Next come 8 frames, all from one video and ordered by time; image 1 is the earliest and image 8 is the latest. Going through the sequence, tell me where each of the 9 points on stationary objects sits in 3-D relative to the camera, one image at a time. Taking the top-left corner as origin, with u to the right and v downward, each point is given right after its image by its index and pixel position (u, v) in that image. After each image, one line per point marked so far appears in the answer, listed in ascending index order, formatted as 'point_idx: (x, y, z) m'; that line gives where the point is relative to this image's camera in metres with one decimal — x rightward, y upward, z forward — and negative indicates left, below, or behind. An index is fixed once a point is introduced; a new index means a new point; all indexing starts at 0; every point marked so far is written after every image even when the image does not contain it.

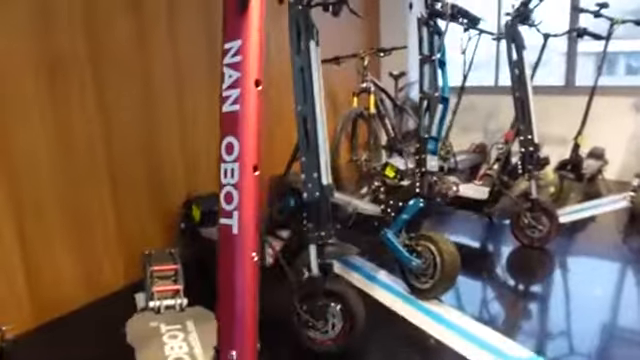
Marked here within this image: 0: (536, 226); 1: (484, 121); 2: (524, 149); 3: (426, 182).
0: (+1.5, -0.3, +3.5) m
1: (+1.9, +0.7, +5.8) m
2: (+1.4, +0.2, +3.5) m
3: (+0.6, 0.0, +3.0) m
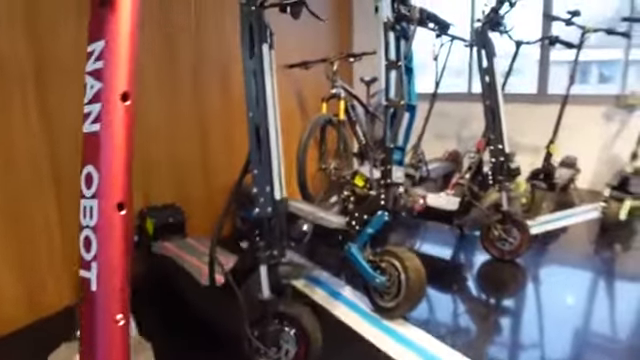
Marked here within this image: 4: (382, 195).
0: (+1.3, -0.4, +3.4) m
1: (+1.6, +0.6, +5.7) m
2: (+1.2, +0.1, +3.4) m
3: (+0.4, -0.1, +2.8) m
4: (+0.4, -0.1, +2.8) m
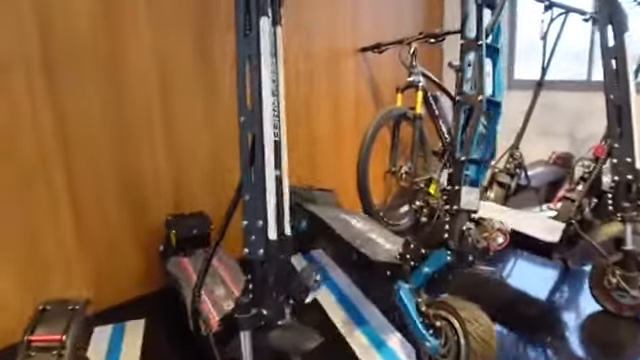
0: (+1.5, -0.5, +2.5) m
1: (+2.3, +0.5, +4.6) m
2: (+1.5, 0.0, +2.4) m
3: (+0.6, -0.2, +2.1) m
4: (+0.5, -0.2, +2.1) m
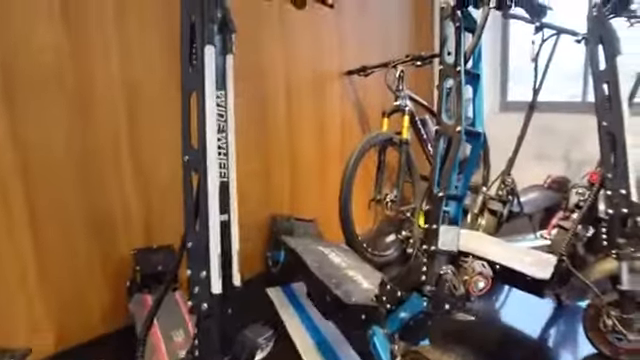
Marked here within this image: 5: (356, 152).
0: (+1.4, -0.7, +2.3) m
1: (+2.2, +0.3, +4.5) m
2: (+1.3, -0.1, +2.3) m
3: (+0.4, -0.3, +1.9) m
4: (+0.4, -0.3, +1.9) m
5: (+0.2, +0.2, +3.2) m
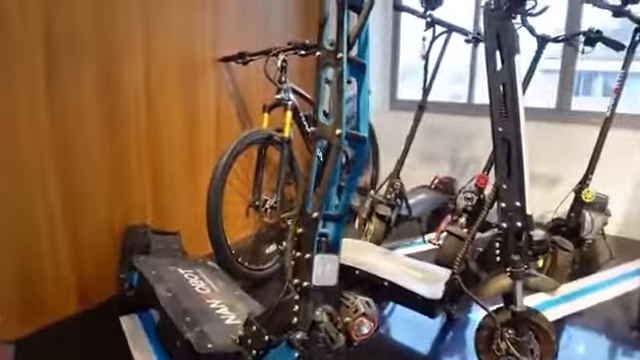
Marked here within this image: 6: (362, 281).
0: (+0.8, -0.7, +2.1) m
1: (+1.2, +0.3, +4.4) m
2: (+0.8, -0.2, +2.0) m
3: (0.0, -0.4, +1.5) m
4: (-0.1, -0.4, +1.5) m
5: (-0.5, +0.1, +2.8) m
6: (+0.2, -0.5, +2.5) m
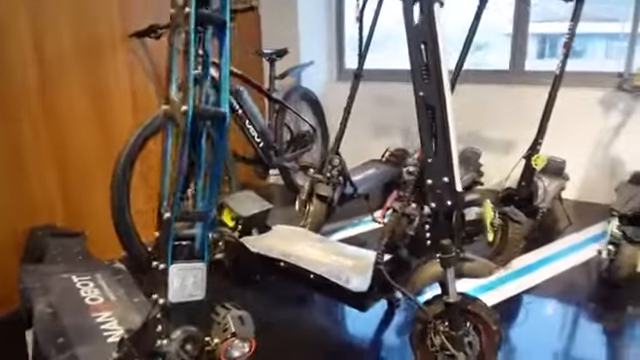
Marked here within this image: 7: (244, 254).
0: (+0.5, -0.6, +1.9) m
1: (+0.7, +0.5, +4.1) m
2: (+0.4, -0.1, +1.8) m
3: (-0.4, -0.4, +1.2) m
4: (-0.4, -0.4, +1.2) m
5: (-0.9, +0.2, +2.4) m
6: (-0.1, -0.4, +2.2) m
7: (-0.4, -0.4, +2.5) m
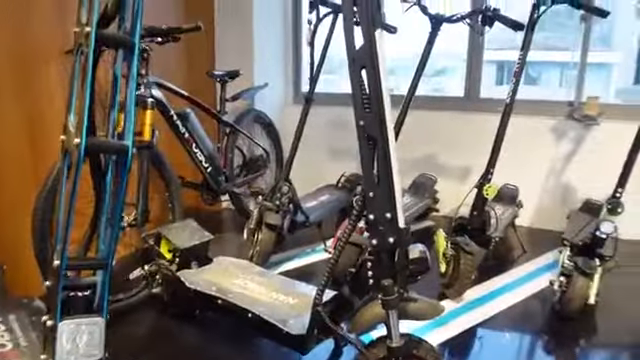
0: (+0.3, -0.8, +1.7) m
1: (+0.3, +0.3, +4.0) m
2: (+0.2, -0.2, +1.7) m
3: (-0.5, -0.5, +1.1) m
4: (-0.6, -0.5, +1.1) m
5: (-1.2, +0.1, +2.2) m
6: (-0.4, -0.6, +2.1) m
7: (-0.7, -0.5, +2.3) m
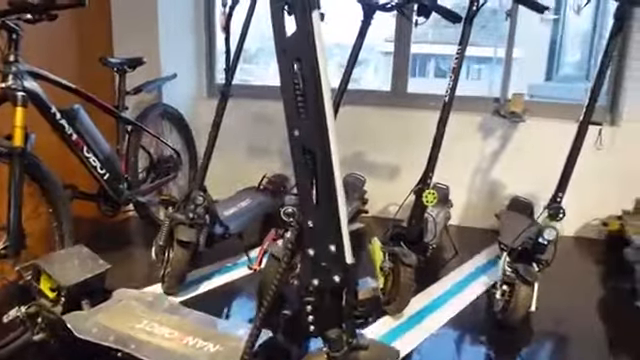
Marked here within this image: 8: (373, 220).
0: (+0.1, -0.8, +1.4) m
1: (-0.3, +0.3, +3.7) m
2: (0.0, -0.3, +1.3) m
3: (-0.6, -0.5, +0.6) m
4: (-0.7, -0.5, +0.6) m
5: (-1.5, 0.0, +1.7) m
6: (-0.7, -0.6, +1.7) m
7: (-0.9, -0.6, +1.8) m
8: (+0.4, -0.3, +3.7) m
